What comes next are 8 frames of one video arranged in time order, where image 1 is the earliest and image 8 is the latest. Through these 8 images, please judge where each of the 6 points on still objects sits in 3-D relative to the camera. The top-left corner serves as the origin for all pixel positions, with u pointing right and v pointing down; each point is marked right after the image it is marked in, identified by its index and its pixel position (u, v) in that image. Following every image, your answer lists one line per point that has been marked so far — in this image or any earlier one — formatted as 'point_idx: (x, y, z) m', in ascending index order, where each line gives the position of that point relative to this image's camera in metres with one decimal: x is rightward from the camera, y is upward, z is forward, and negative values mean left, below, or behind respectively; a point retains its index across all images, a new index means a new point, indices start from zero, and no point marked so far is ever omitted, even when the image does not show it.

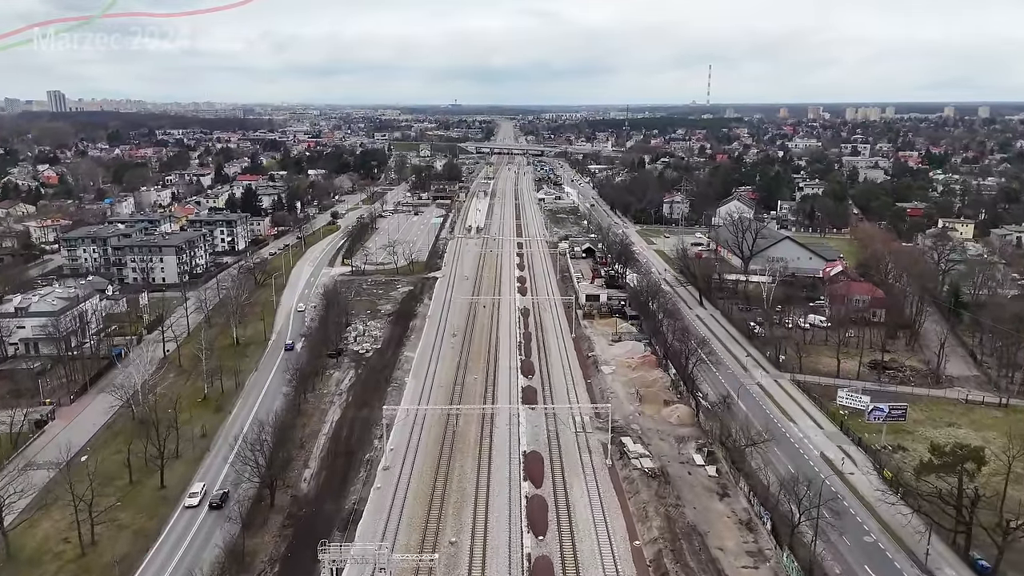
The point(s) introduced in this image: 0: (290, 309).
0: (-5.7, -0.6, +18.1) m
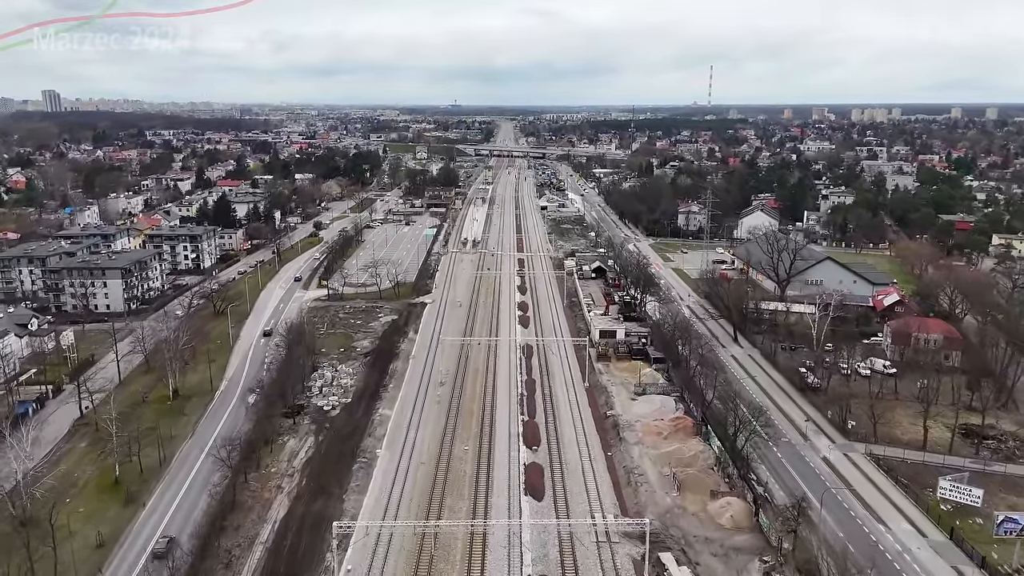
0: (-5.7, -1.3, +15.3) m
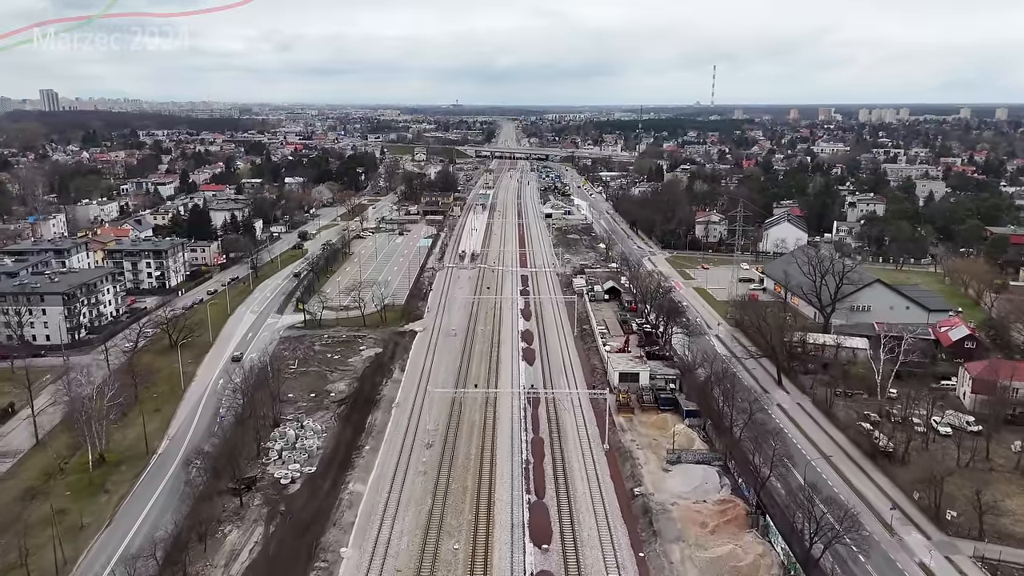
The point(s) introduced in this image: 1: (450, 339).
0: (-5.7, -1.9, +12.9) m
1: (-1.4, -1.1, +15.9) m
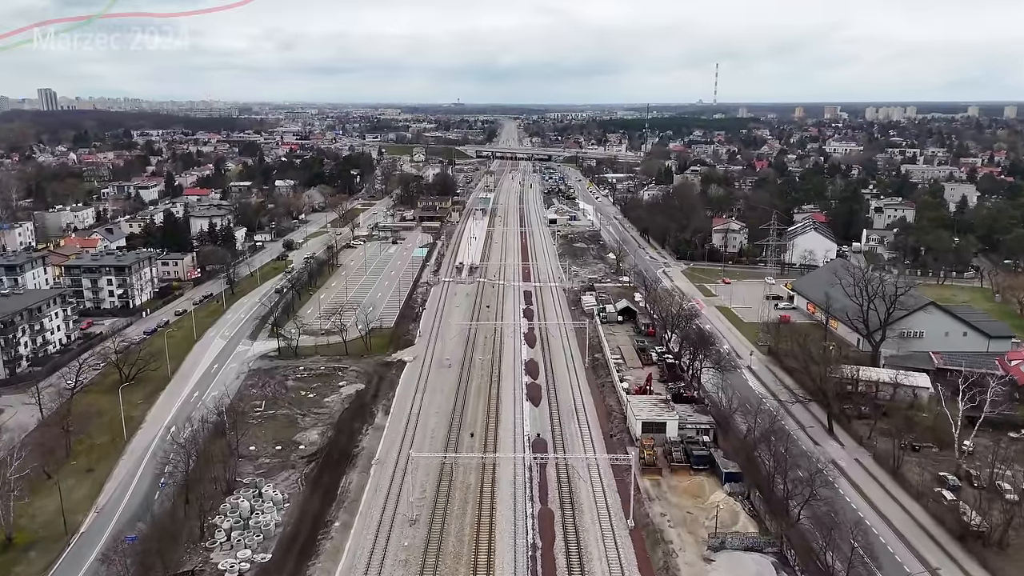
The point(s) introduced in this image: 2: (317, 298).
0: (-5.6, -2.4, +10.9) m
1: (-1.3, -1.6, +13.8) m
2: (-5.2, -0.3, +18.9) m
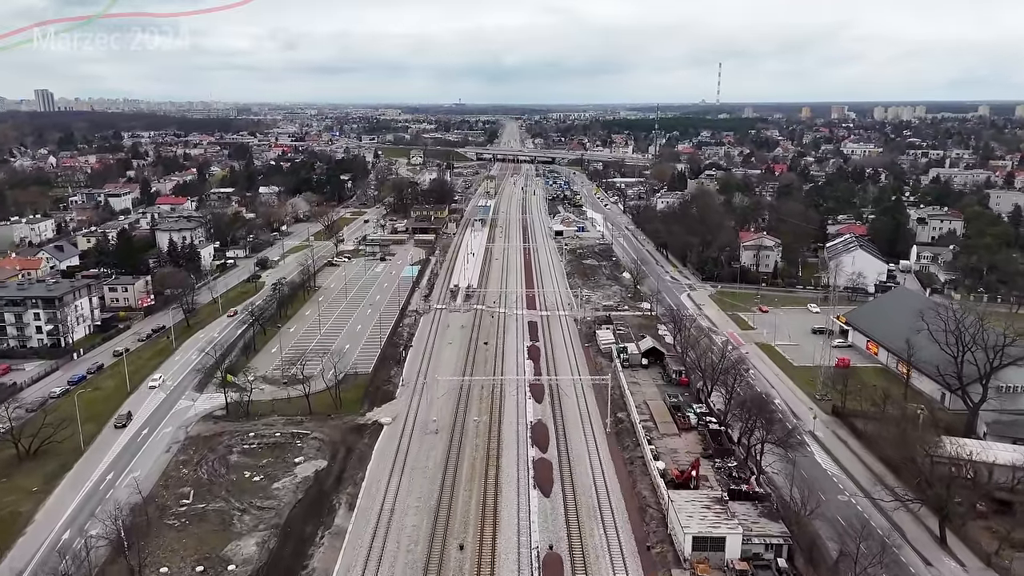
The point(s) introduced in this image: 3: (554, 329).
0: (-5.6, -3.2, +8.0) m
1: (-1.3, -2.4, +11.0) m
2: (-5.2, -1.0, +16.1) m
3: (+1.0, -0.9, +16.5) m
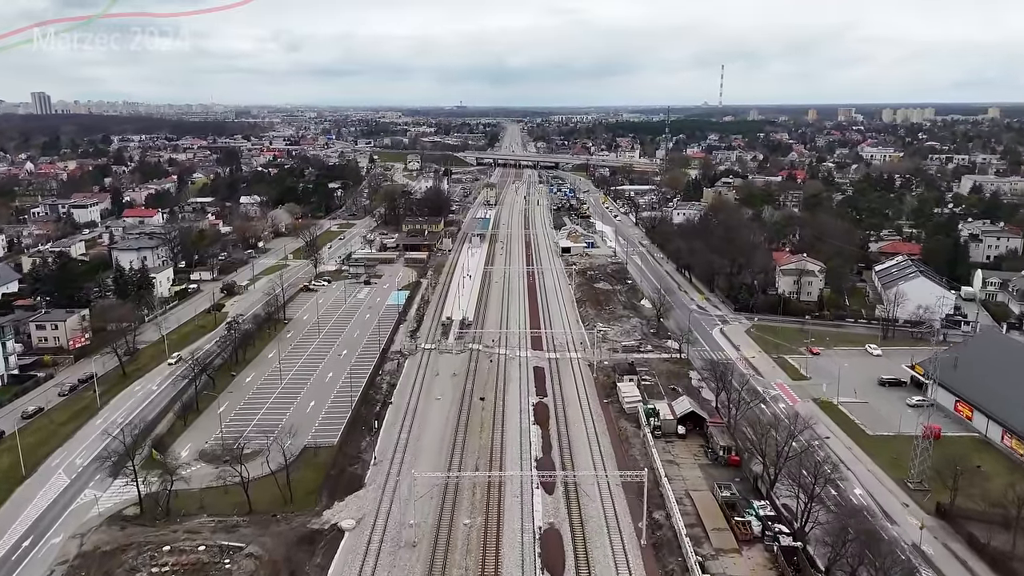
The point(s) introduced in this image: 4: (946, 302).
0: (-5.6, -4.0, +5.2) m
1: (-1.3, -3.2, +8.1) m
2: (-5.1, -1.8, +13.2) m
3: (+1.0, -1.7, +13.6) m
4: (+10.0, -0.3, +16.0) m
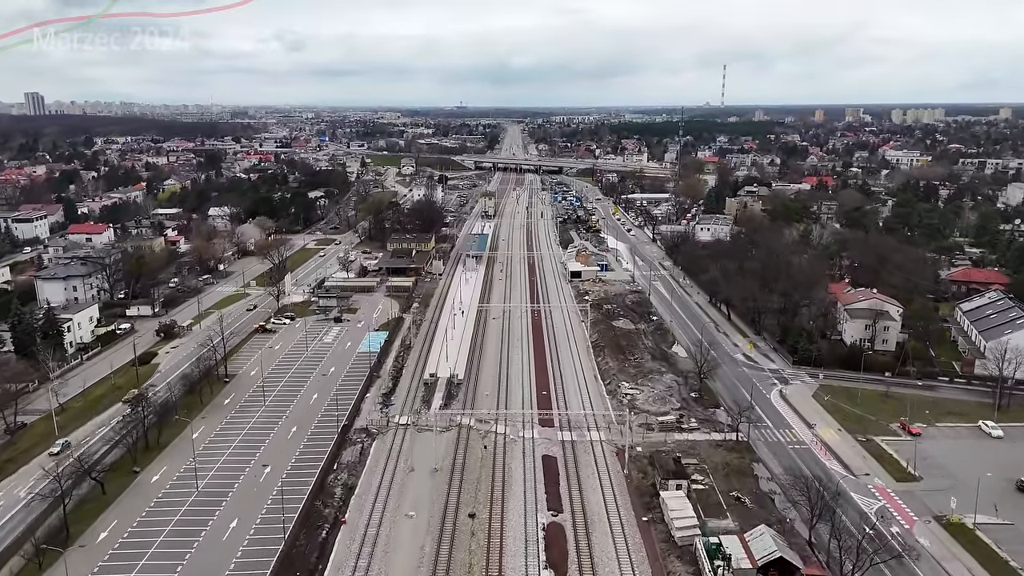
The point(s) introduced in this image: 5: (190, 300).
0: (-5.5, -4.9, +1.6) m
1: (-1.3, -4.1, +4.5) m
2: (-5.1, -2.8, +9.6) m
3: (+1.1, -2.7, +10.0) m
4: (+10.1, -1.2, +12.4) m
5: (-8.7, -0.3, +19.2) m
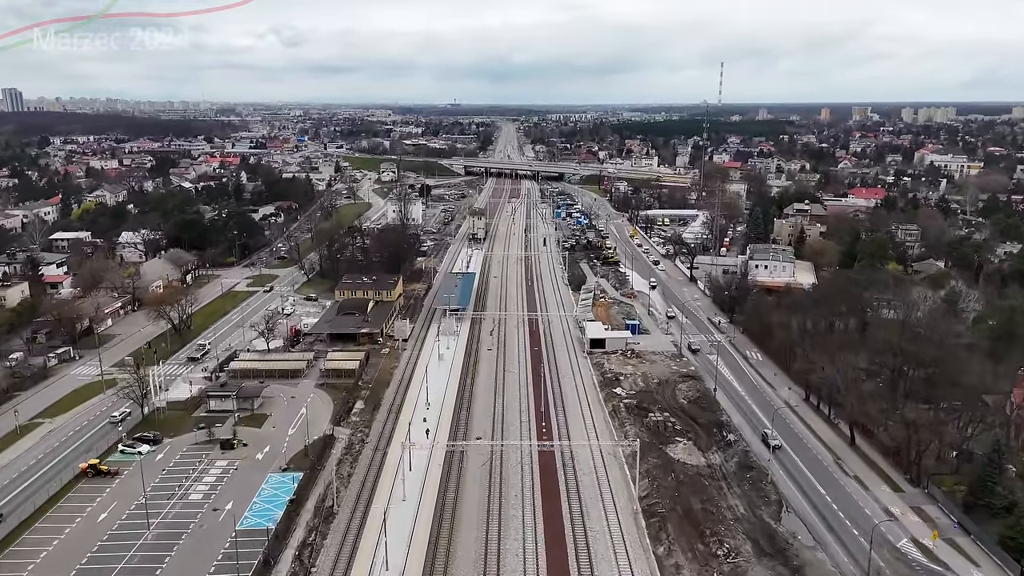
0: (-5.5, -6.6, -4.9) m
1: (-1.2, -5.8, -2.0) m
2: (-5.1, -4.4, +3.1) m
3: (+1.0, -4.3, +3.5) m
4: (+10.0, -2.9, +6.0) m
5: (-8.9, -1.9, +12.7) m
